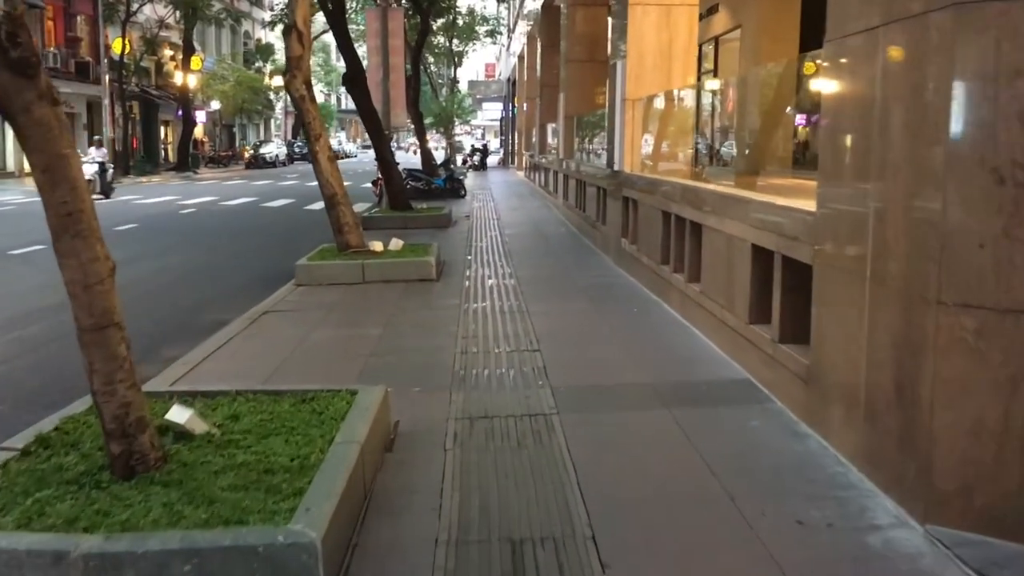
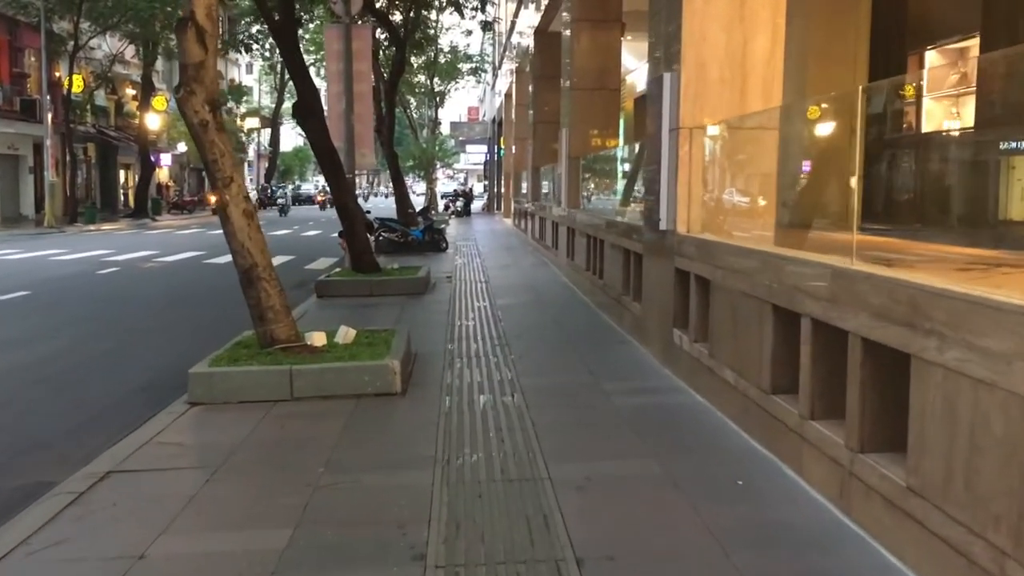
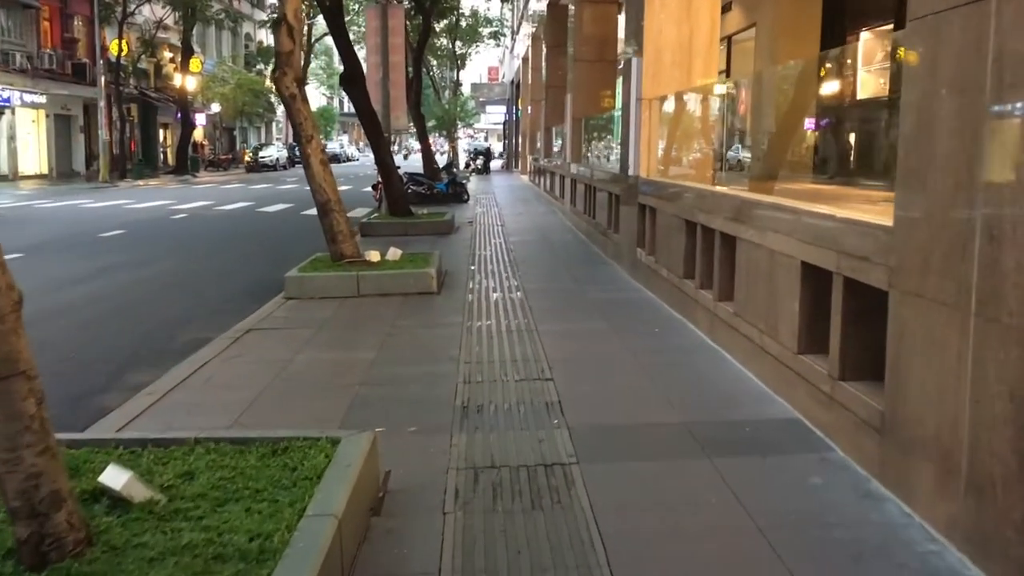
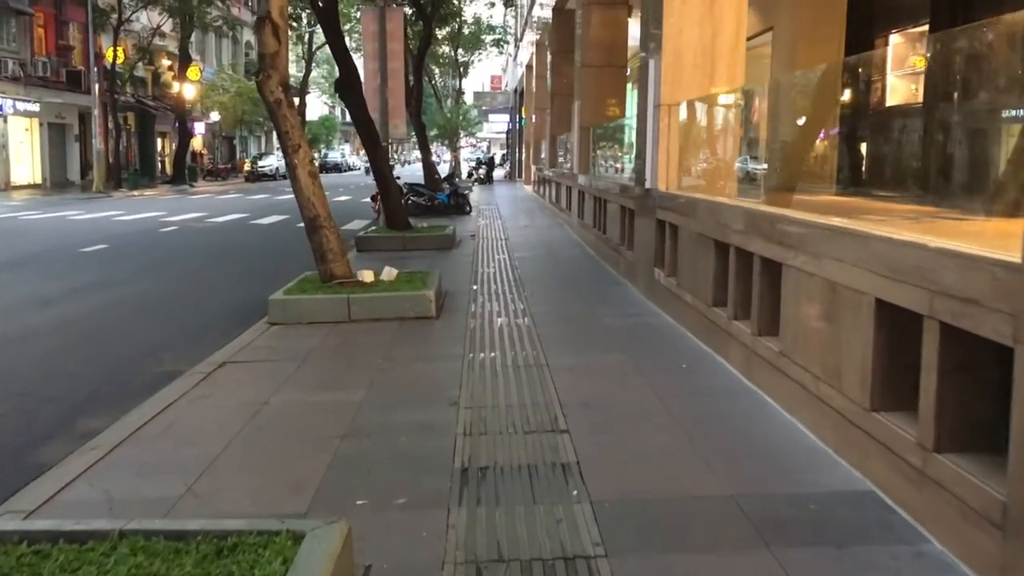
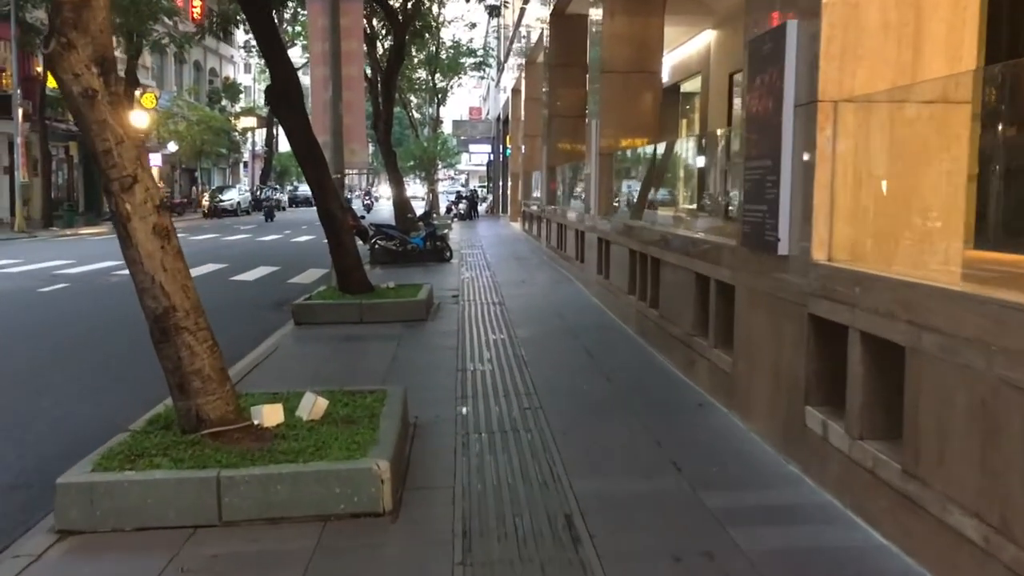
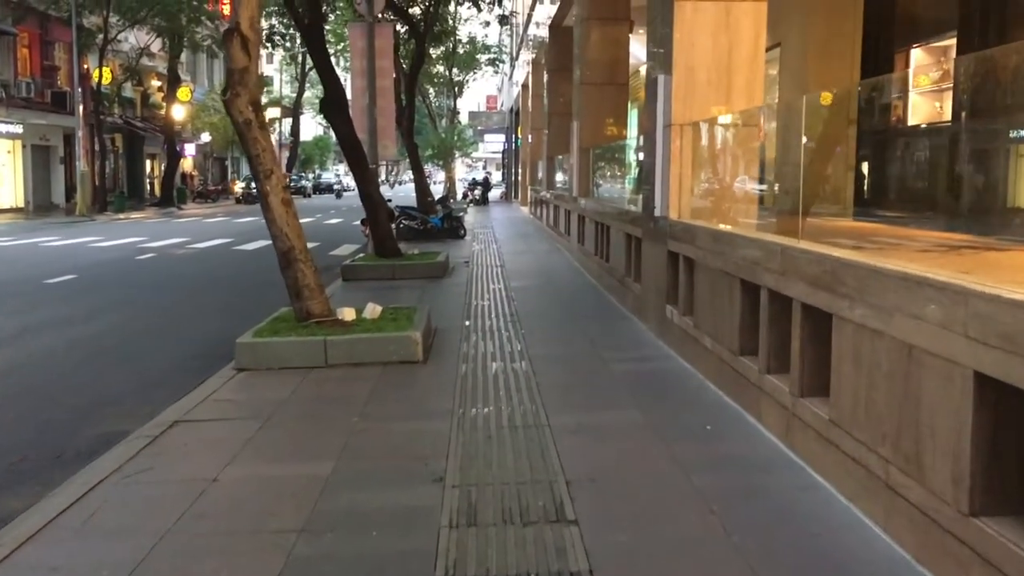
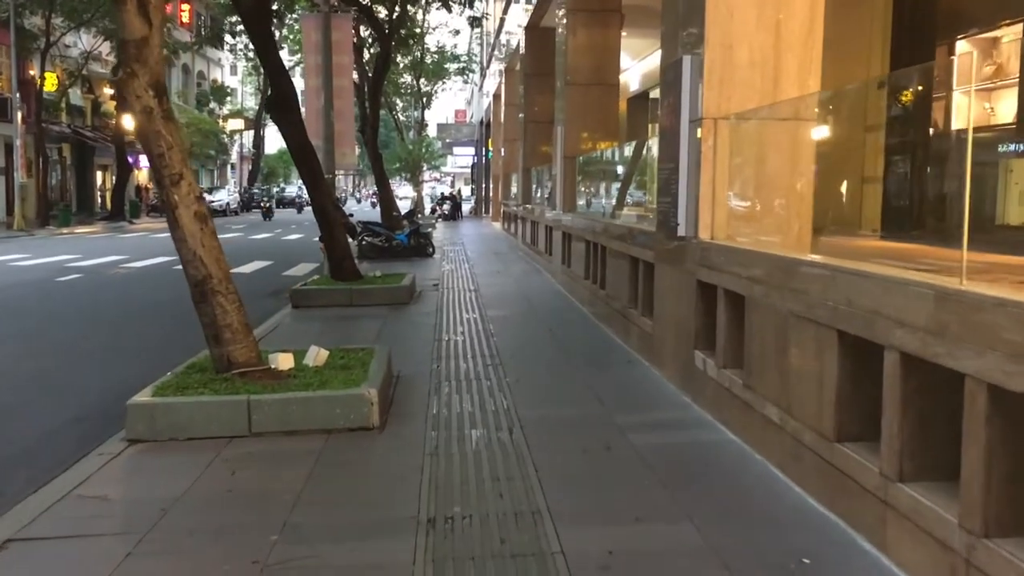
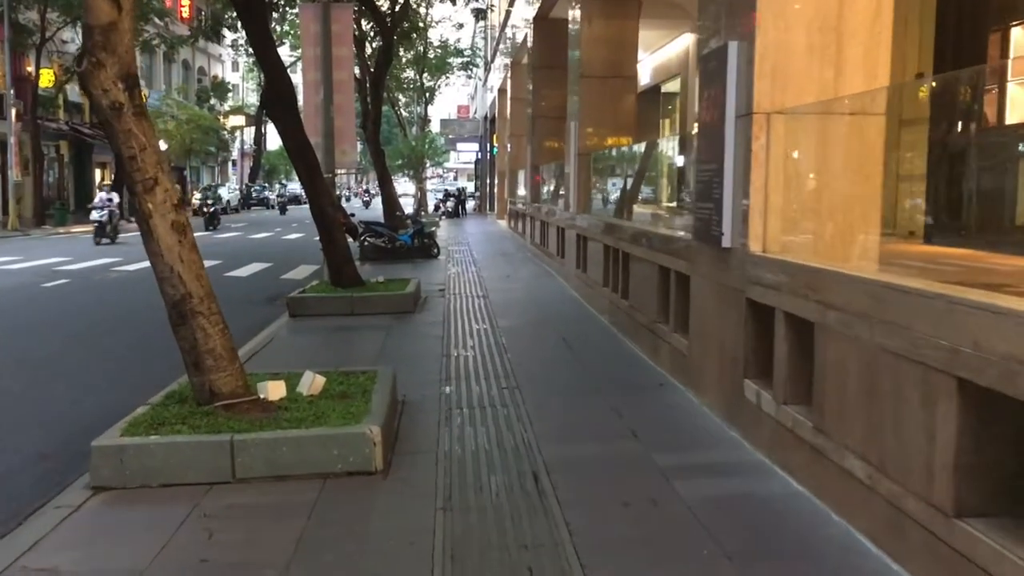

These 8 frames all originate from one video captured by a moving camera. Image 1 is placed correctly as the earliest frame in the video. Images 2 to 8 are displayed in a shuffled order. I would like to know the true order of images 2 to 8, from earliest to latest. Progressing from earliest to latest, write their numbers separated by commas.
3, 4, 6, 2, 7, 8, 5
